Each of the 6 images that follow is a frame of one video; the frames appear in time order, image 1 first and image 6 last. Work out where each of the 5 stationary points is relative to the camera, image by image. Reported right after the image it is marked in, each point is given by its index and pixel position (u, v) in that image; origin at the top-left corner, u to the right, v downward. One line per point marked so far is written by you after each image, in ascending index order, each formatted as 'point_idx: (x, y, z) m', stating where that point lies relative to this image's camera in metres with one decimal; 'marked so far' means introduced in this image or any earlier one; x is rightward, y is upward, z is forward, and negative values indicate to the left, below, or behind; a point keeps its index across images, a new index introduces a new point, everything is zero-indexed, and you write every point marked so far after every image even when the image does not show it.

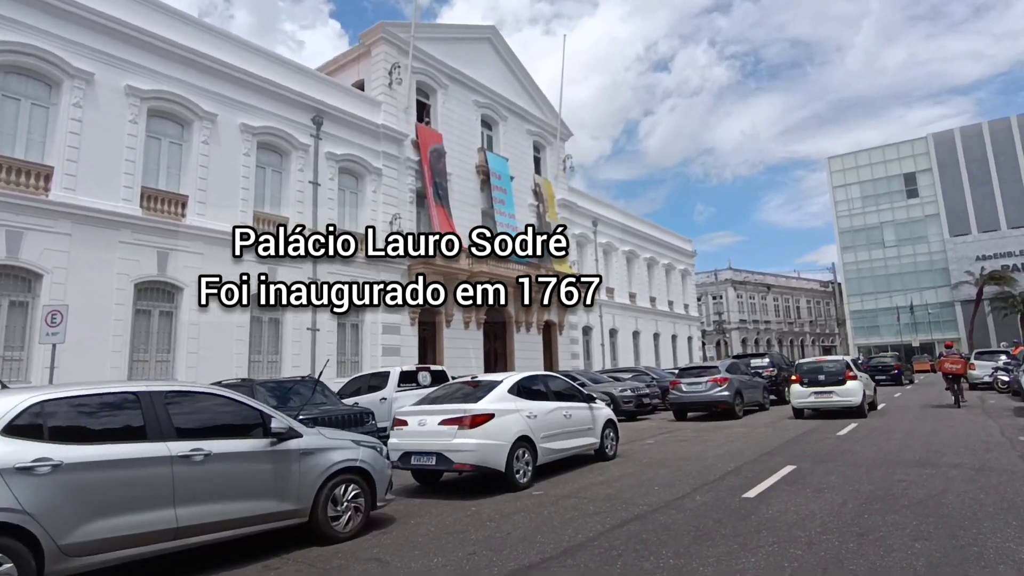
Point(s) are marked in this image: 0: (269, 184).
0: (-7.6, +3.3, +18.5) m
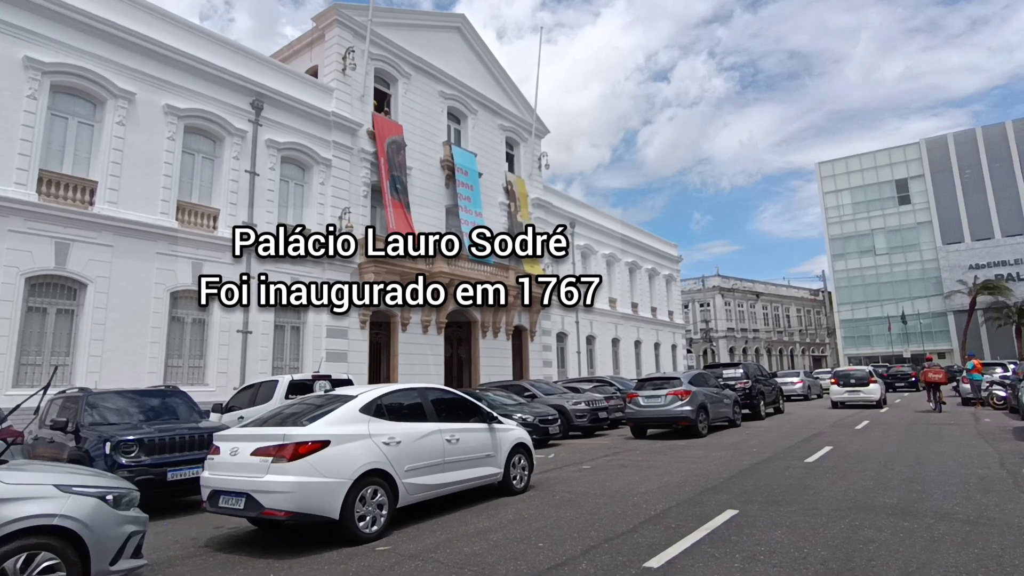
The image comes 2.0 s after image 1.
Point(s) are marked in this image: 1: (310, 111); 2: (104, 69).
0: (-8.9, +3.3, +16.9) m
1: (-6.7, +5.8, +19.6) m
2: (-10.4, +5.6, +15.0) m
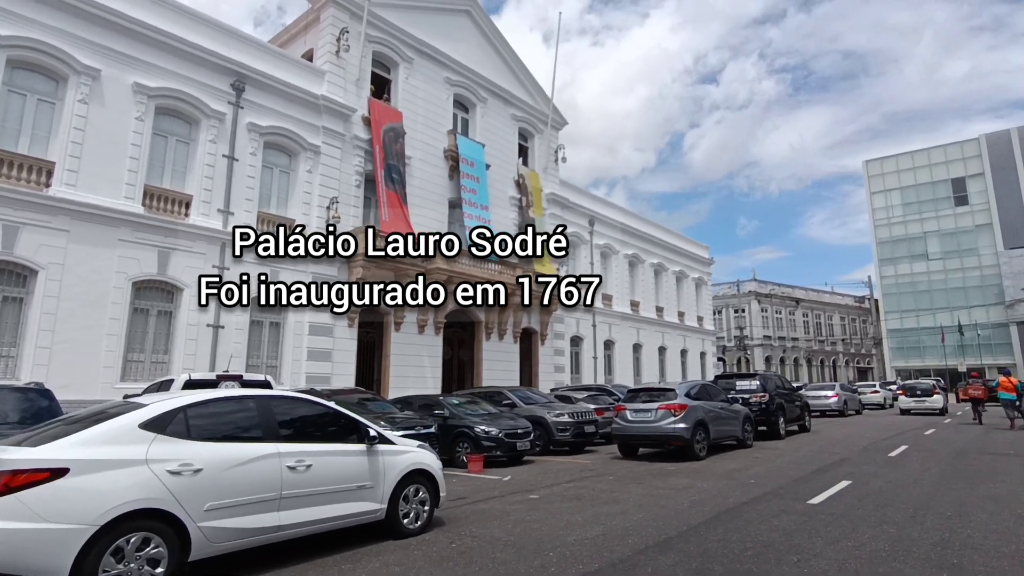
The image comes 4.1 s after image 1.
0: (-9.1, +3.6, +15.9) m
1: (-6.7, +6.0, +18.5) m
2: (-10.6, +5.9, +14.2) m
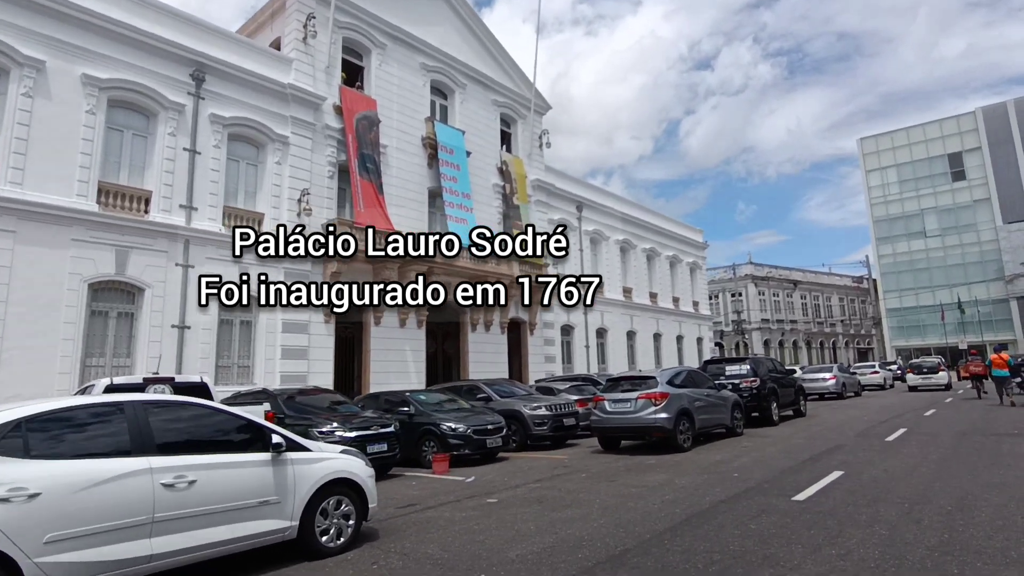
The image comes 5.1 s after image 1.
0: (-9.8, +3.6, +15.1) m
1: (-7.4, +6.1, +17.7) m
2: (-11.4, +5.8, +13.4) m
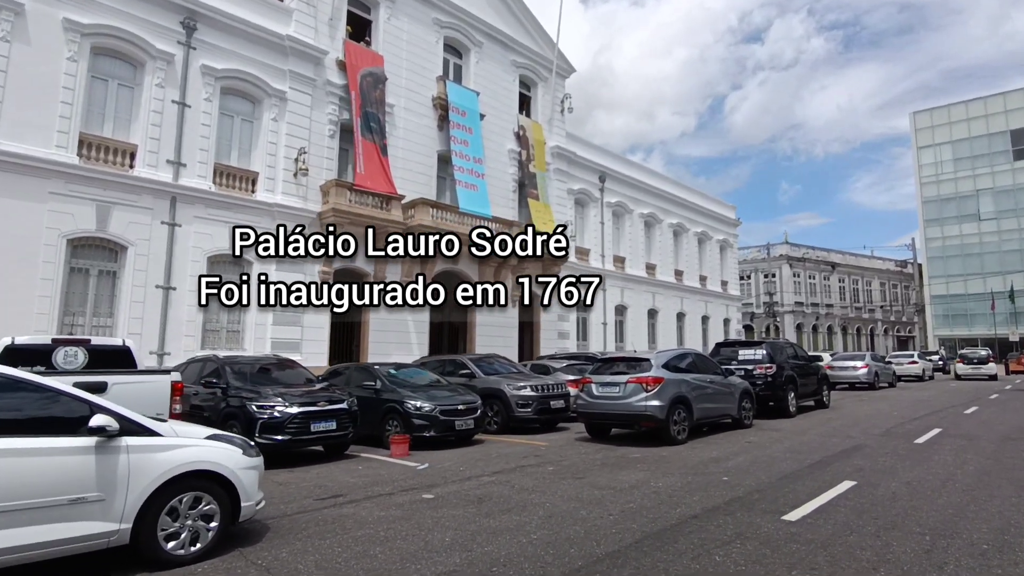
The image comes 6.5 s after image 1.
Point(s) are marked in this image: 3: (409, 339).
0: (-9.7, +4.6, +14.4) m
1: (-7.1, +7.2, +16.7) m
2: (-11.3, +6.8, +12.7) m
3: (-3.3, -1.6, +19.4) m
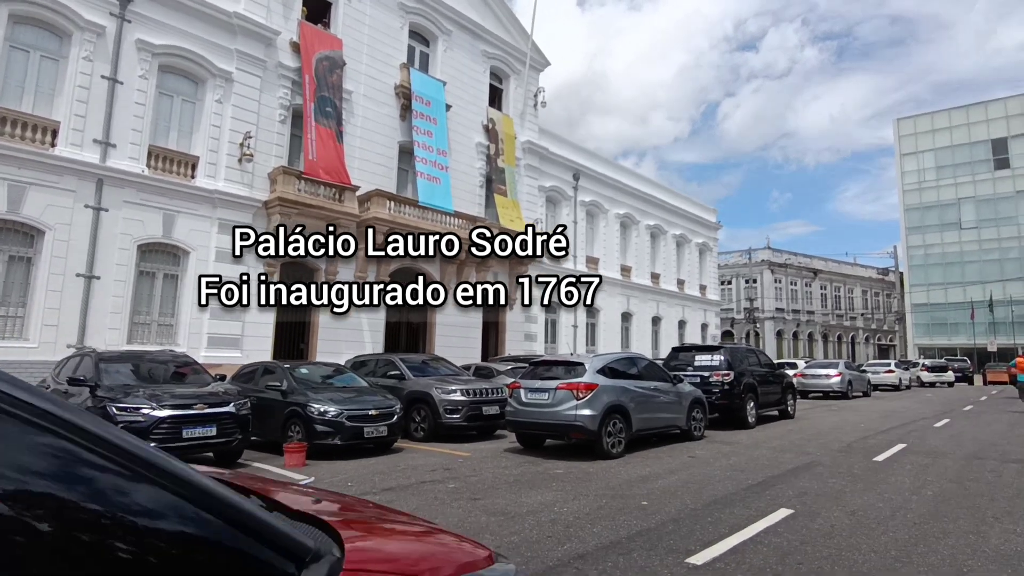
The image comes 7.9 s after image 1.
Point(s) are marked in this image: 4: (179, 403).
0: (-10.8, +4.9, +13.4) m
1: (-8.2, +7.4, +15.7) m
2: (-12.3, +7.1, +11.6) m
3: (-4.6, -1.5, +18.4) m
4: (-3.7, -1.3, +6.7) m
